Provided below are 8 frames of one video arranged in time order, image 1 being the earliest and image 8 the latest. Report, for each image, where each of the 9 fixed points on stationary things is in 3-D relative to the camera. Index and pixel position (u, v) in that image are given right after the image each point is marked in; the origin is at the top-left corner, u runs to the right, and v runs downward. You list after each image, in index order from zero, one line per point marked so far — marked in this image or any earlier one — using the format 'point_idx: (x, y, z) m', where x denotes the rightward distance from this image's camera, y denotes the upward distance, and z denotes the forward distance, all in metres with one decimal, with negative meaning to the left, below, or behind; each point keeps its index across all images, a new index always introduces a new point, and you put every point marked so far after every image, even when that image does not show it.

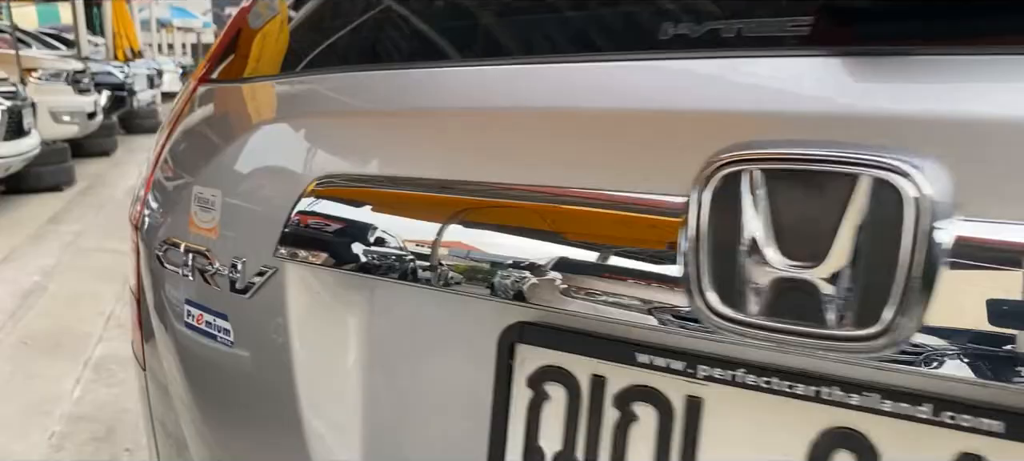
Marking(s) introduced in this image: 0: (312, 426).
0: (-0.2, -0.1, +0.7) m
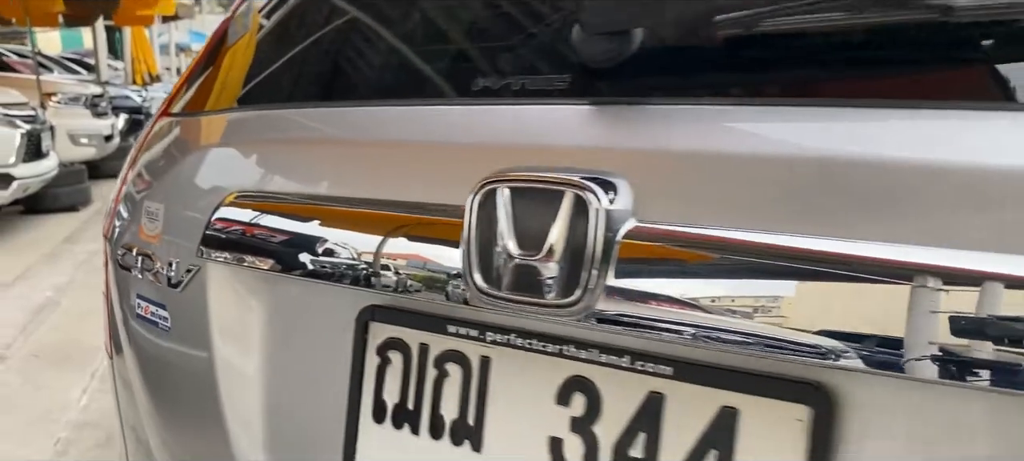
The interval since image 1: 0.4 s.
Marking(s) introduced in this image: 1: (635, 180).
0: (-0.3, -0.2, +0.8) m
1: (+0.1, 0.0, +0.6) m
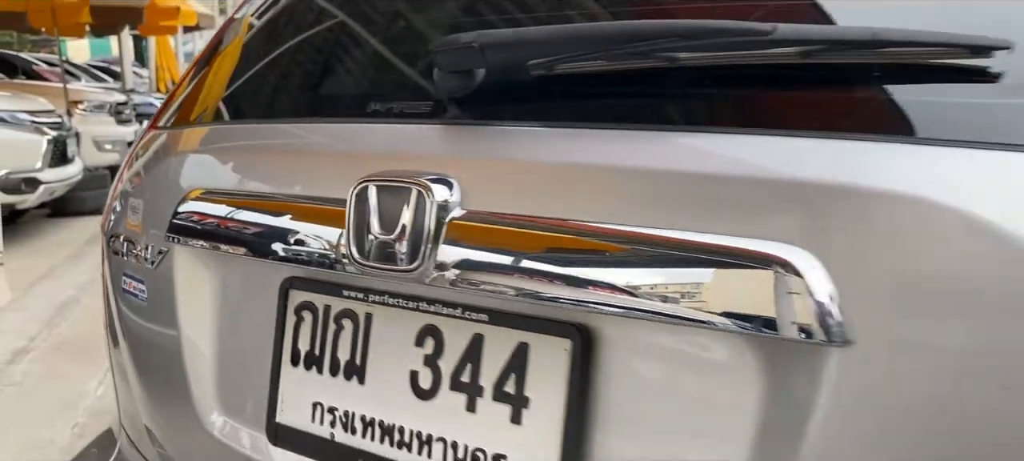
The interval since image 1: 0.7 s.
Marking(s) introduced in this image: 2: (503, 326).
0: (-0.4, -0.1, +1.0) m
1: (-0.1, 0.0, +0.8) m
2: (0.0, -0.1, +0.8) m
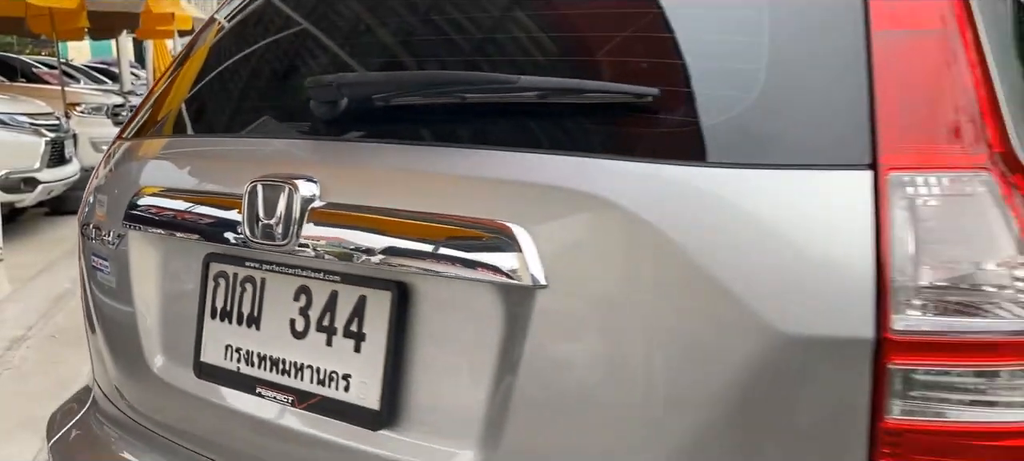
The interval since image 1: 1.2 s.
0: (-0.6, -0.1, +1.3) m
1: (-0.3, +0.1, +1.1) m
2: (-0.2, -0.1, +1.1) m
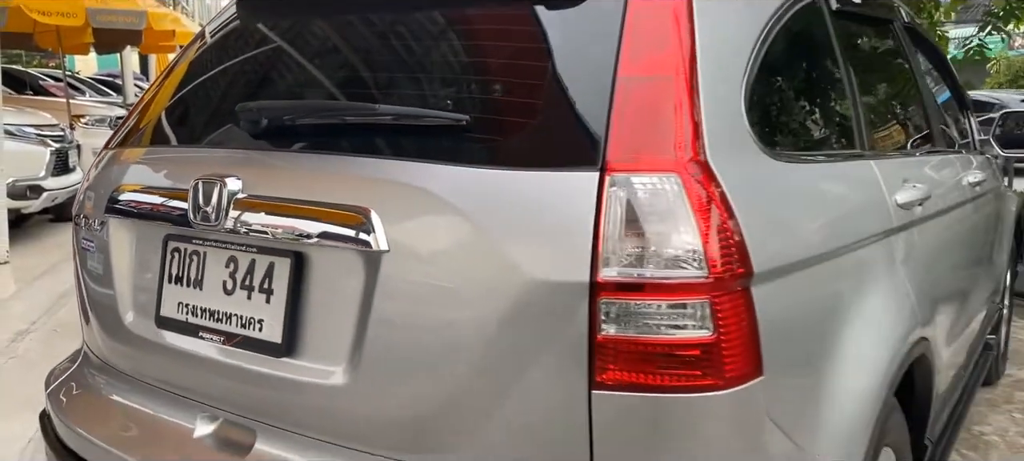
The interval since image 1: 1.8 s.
0: (-0.8, -0.1, +1.8) m
1: (-0.5, +0.1, +1.5) m
2: (-0.4, 0.0, +1.5) m
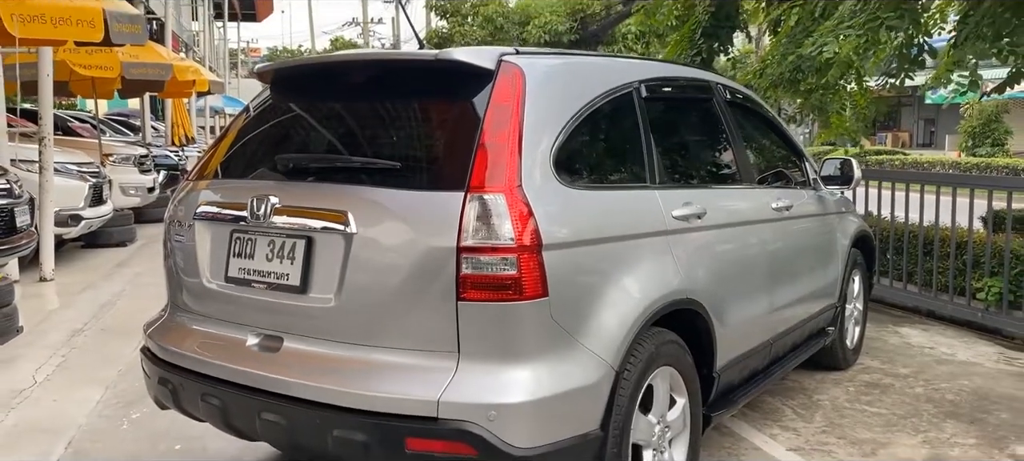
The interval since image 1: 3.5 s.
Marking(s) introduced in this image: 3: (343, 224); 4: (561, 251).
0: (-1.1, -0.1, +2.9) m
1: (-0.8, +0.1, +2.7) m
2: (-0.7, 0.0, +2.7) m
3: (-0.5, 0.0, +2.5) m
4: (+0.2, -0.1, +2.5) m
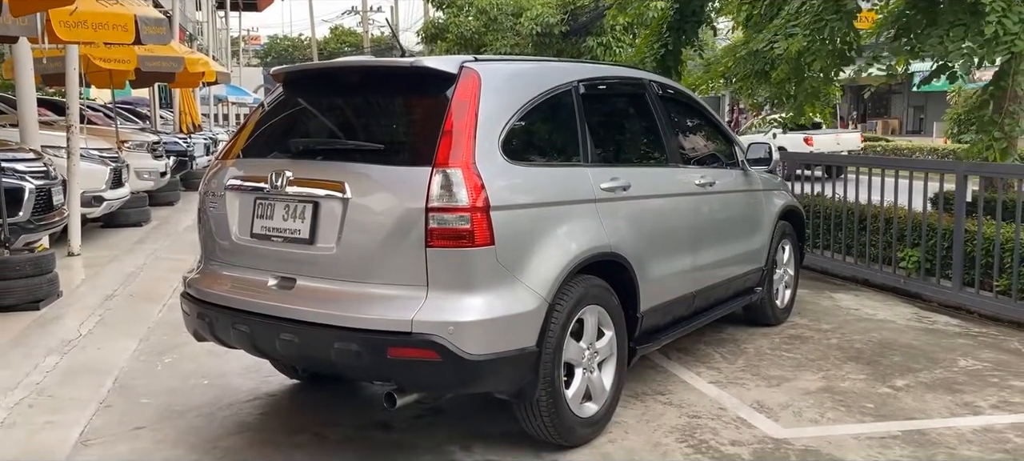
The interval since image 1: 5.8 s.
0: (-1.3, +0.1, +3.8) m
1: (-0.9, +0.3, +3.5) m
2: (-0.9, +0.1, +3.5) m
3: (-0.7, +0.2, +3.4) m
4: (0.0, +0.1, +3.3) m
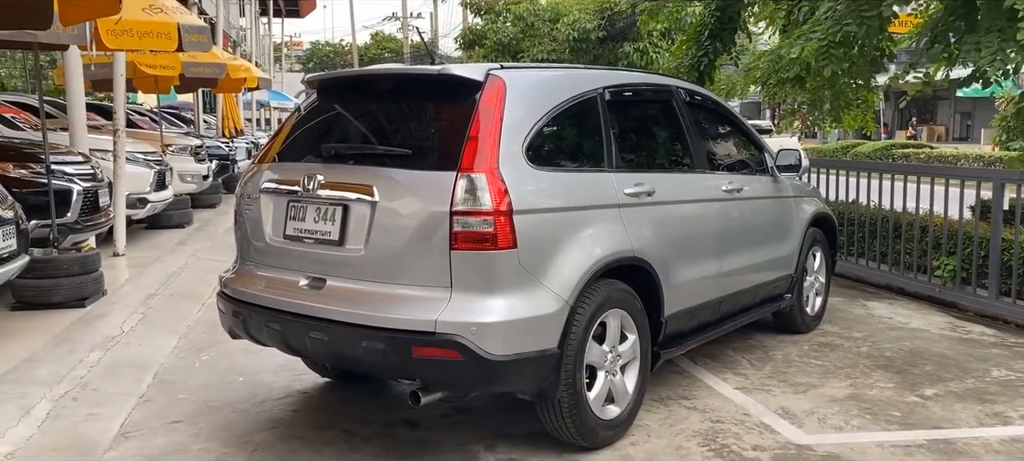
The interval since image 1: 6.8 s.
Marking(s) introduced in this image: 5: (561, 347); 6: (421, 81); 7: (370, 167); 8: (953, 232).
0: (-1.2, 0.0, +3.9) m
1: (-0.8, +0.2, +3.6) m
2: (-0.8, +0.1, +3.6) m
3: (-0.6, +0.1, +3.5) m
4: (+0.1, +0.1, +3.4) m
5: (+0.2, -0.5, +3.5) m
6: (-0.4, +0.7, +3.7) m
7: (-0.6, +0.3, +3.6) m
8: (+3.7, 0.0, +6.8) m
